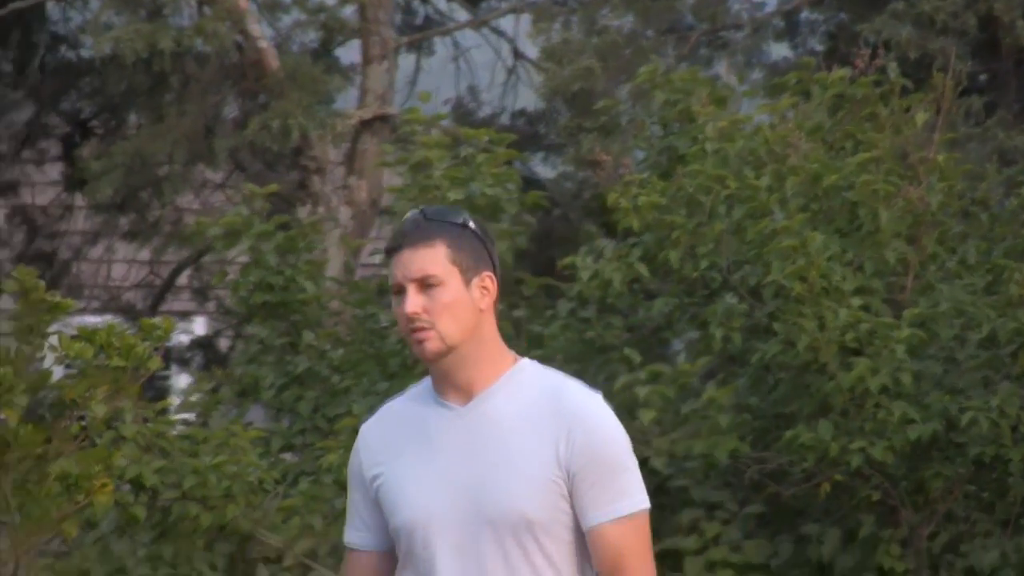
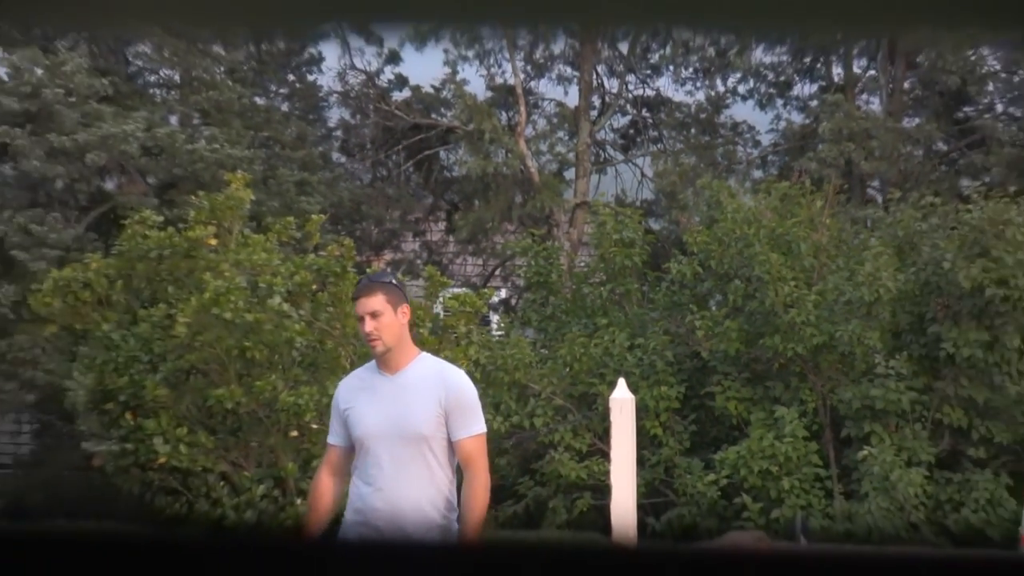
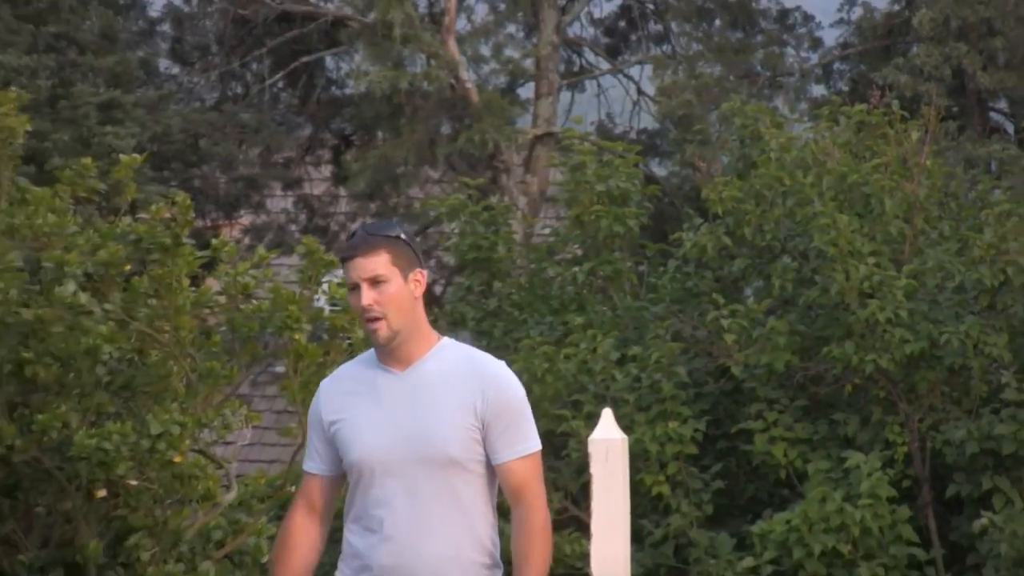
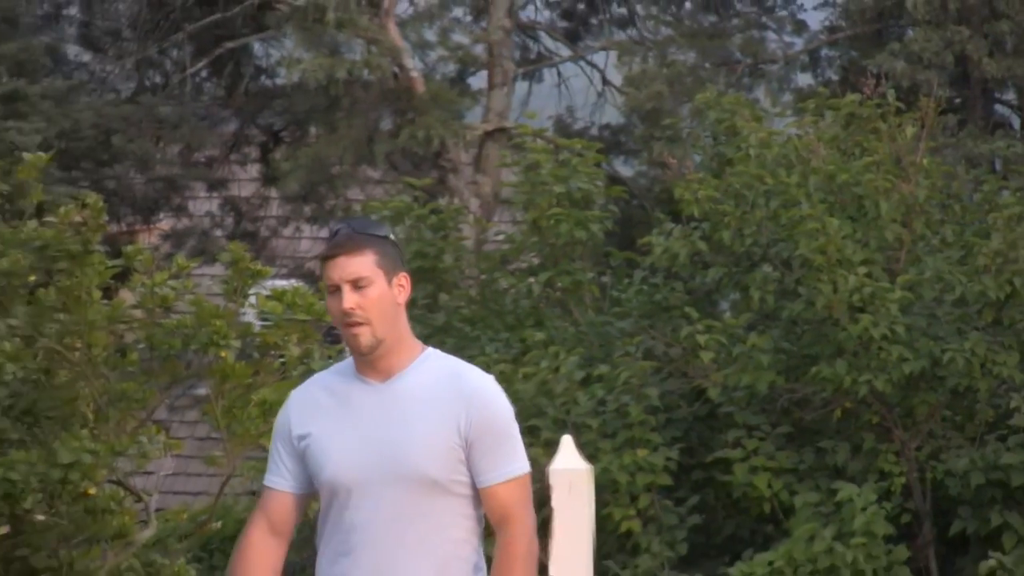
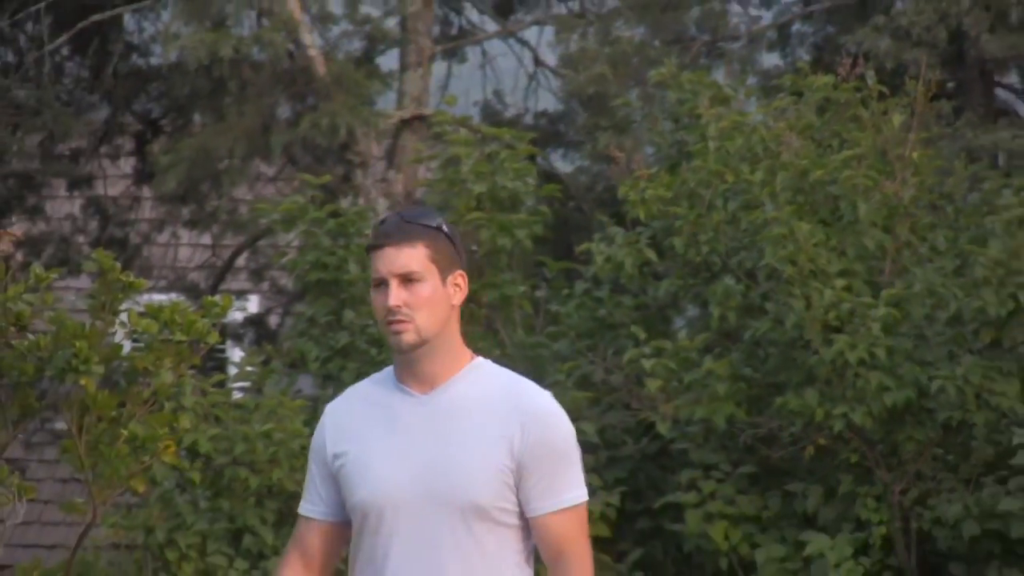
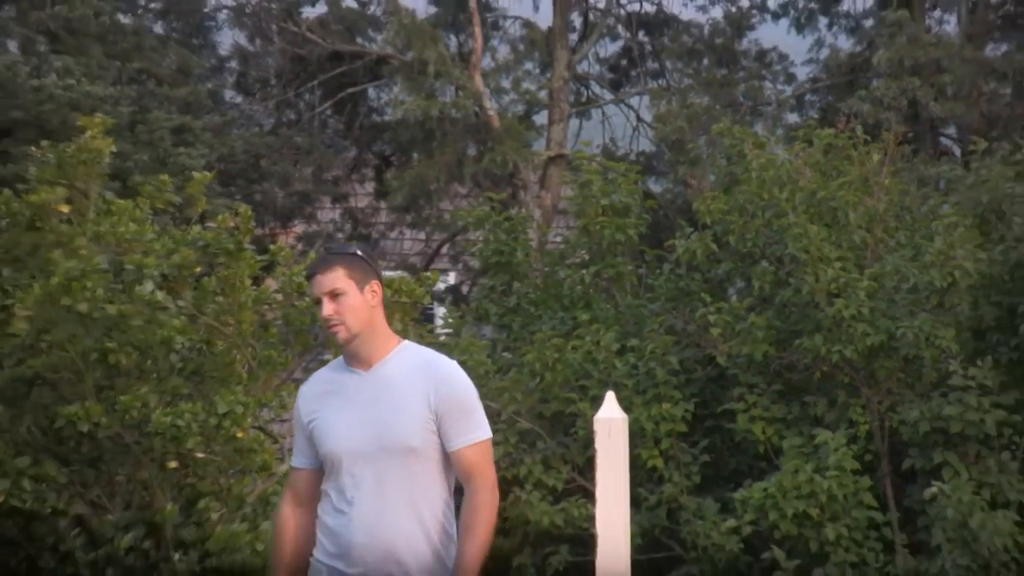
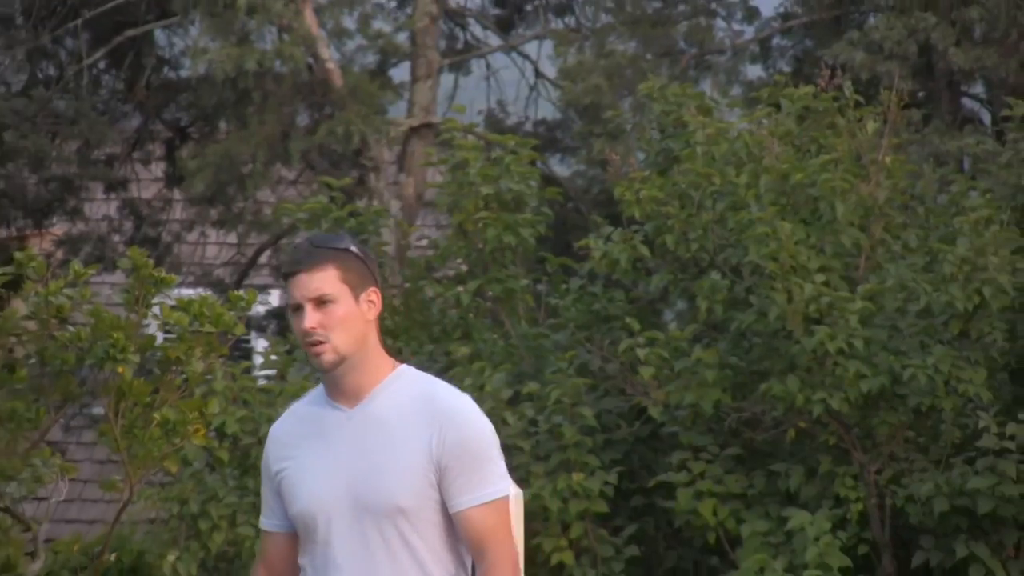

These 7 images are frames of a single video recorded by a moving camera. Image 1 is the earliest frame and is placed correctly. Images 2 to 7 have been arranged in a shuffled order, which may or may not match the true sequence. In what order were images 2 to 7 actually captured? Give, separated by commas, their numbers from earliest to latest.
5, 7, 4, 3, 6, 2
